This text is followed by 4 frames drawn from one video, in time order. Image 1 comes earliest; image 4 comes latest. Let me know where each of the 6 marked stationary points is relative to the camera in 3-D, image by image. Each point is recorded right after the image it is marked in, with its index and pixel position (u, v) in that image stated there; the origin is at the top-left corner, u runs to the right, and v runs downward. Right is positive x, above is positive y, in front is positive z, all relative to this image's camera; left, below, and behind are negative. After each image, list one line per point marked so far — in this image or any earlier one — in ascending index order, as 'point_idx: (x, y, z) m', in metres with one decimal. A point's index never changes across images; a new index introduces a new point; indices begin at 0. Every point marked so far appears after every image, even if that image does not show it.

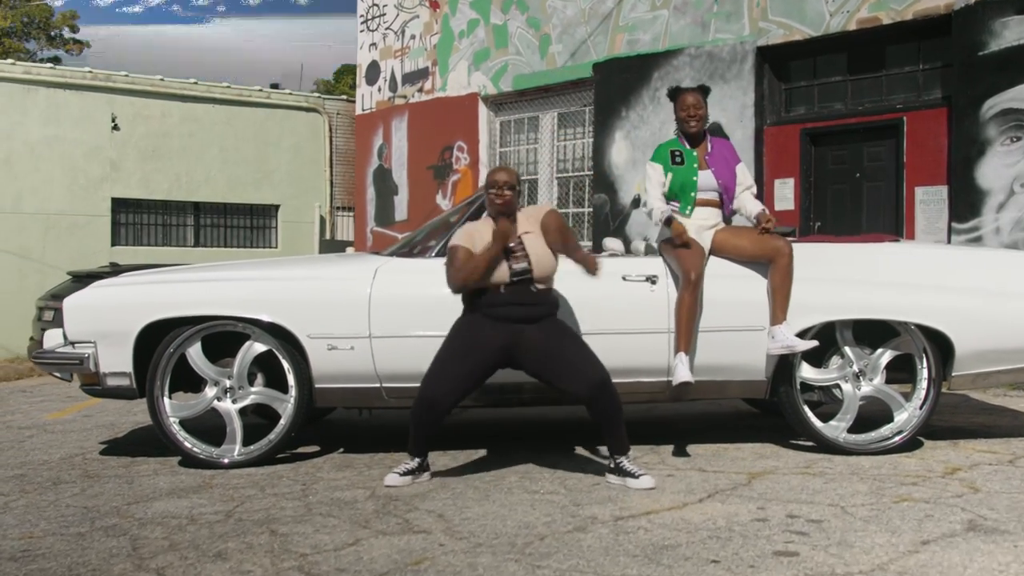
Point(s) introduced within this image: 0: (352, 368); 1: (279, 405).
0: (-0.7, -0.3, +5.1) m
1: (-1.0, -0.5, +5.1) m
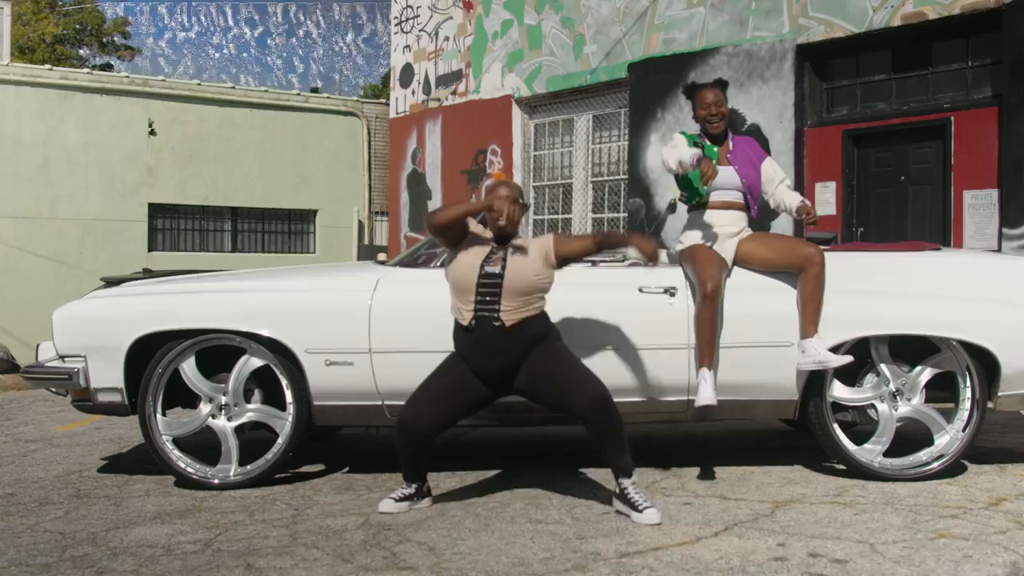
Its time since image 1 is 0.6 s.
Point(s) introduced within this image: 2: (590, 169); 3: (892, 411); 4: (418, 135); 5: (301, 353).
0: (-0.6, -0.4, +4.8) m
1: (-1.0, -0.6, +4.9) m
2: (+0.7, +1.1, +11.2) m
3: (+1.5, -0.5, +4.7) m
4: (-1.1, +1.7, +13.4) m
5: (-0.8, -0.3, +4.8) m
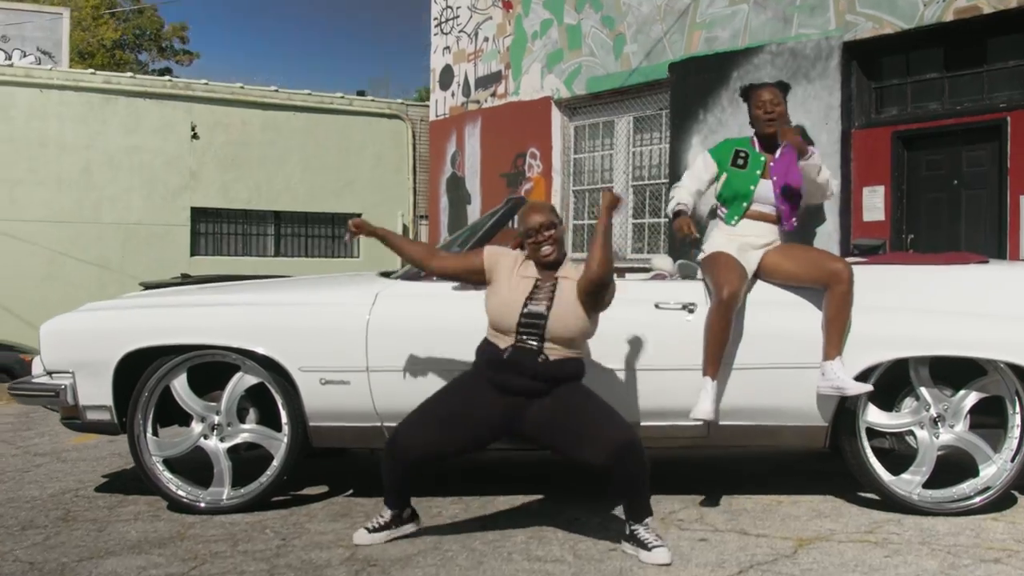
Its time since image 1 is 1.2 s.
0: (-0.6, -0.4, +4.5) m
1: (-0.9, -0.6, +4.6) m
2: (+1.1, +1.0, +10.8) m
3: (+1.5, -0.5, +4.3) m
4: (-0.6, +1.7, +13.2) m
5: (-0.8, -0.3, +4.5) m
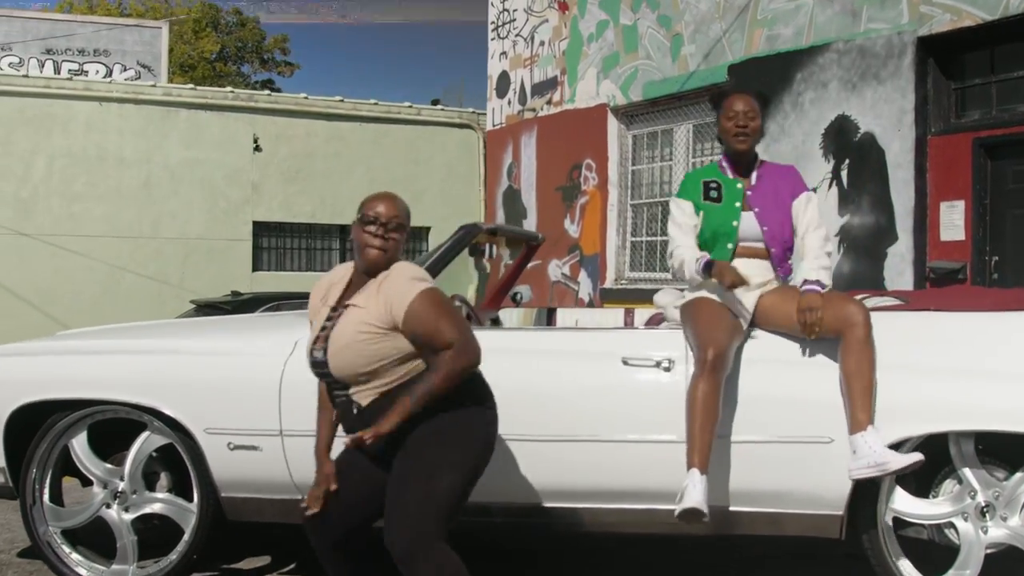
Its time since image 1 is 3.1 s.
0: (-0.8, -0.6, +3.8) m
1: (-1.1, -0.7, +3.9) m
2: (+1.5, +0.9, +9.9) m
3: (+1.3, -0.7, +3.4) m
4: (0.0, +1.4, +12.4) m
5: (-1.0, -0.5, +3.8) m
